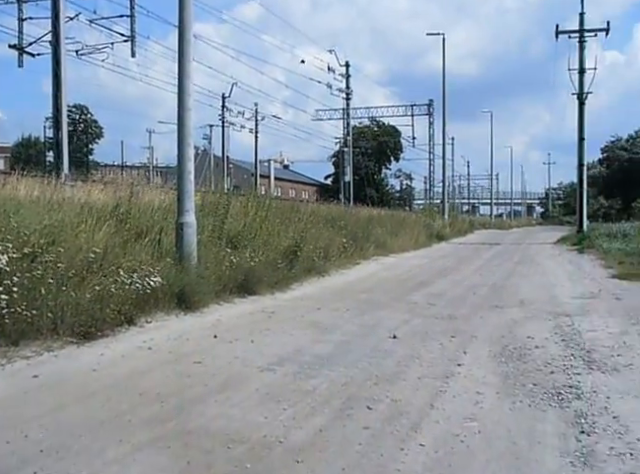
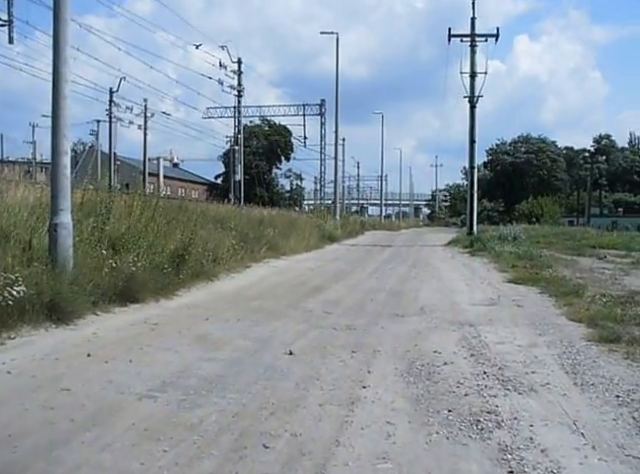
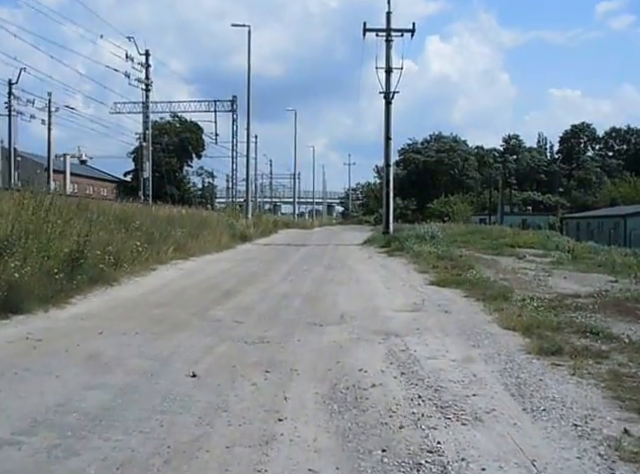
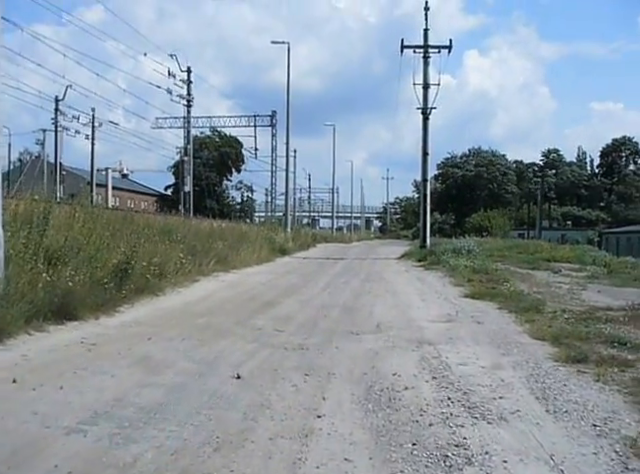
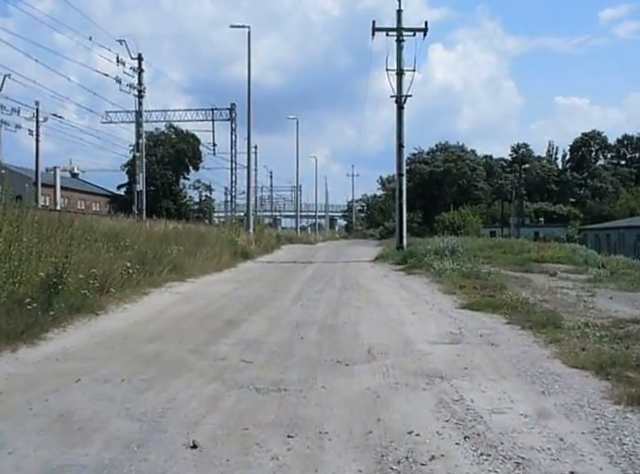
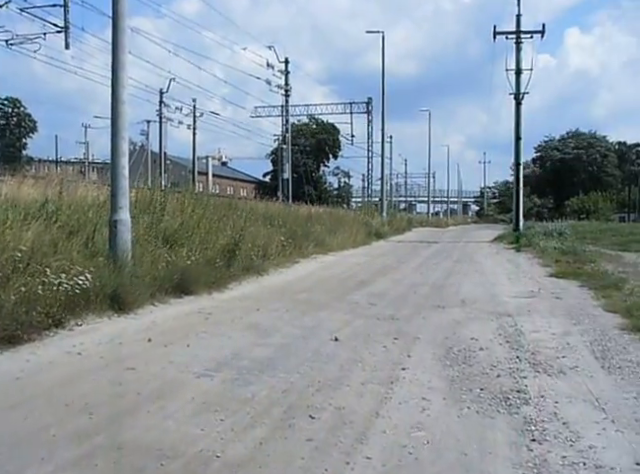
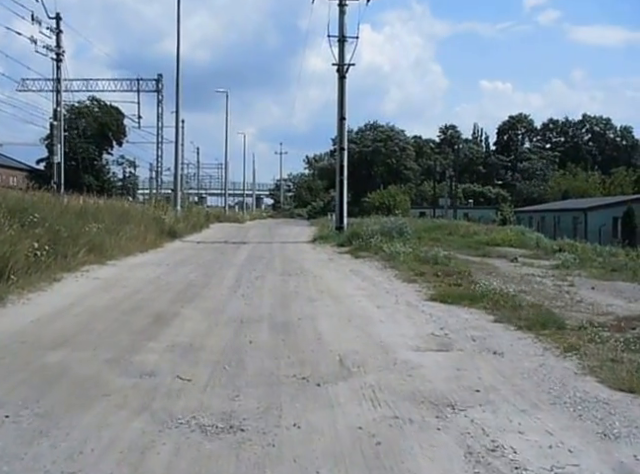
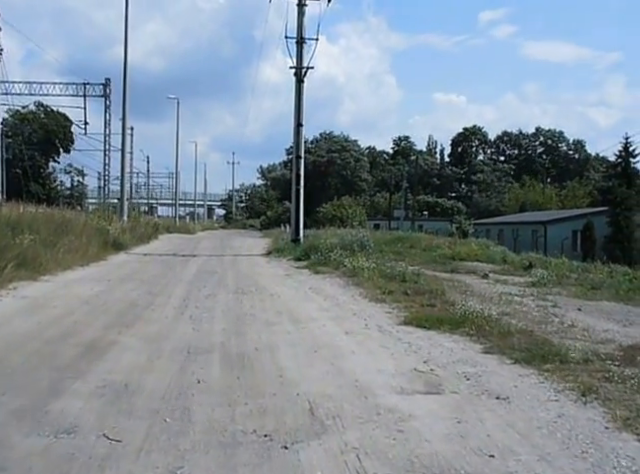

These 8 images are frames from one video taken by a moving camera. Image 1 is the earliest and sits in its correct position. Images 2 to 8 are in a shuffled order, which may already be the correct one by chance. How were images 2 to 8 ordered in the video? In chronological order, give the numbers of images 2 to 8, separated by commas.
6, 2, 4, 3, 5, 7, 8
